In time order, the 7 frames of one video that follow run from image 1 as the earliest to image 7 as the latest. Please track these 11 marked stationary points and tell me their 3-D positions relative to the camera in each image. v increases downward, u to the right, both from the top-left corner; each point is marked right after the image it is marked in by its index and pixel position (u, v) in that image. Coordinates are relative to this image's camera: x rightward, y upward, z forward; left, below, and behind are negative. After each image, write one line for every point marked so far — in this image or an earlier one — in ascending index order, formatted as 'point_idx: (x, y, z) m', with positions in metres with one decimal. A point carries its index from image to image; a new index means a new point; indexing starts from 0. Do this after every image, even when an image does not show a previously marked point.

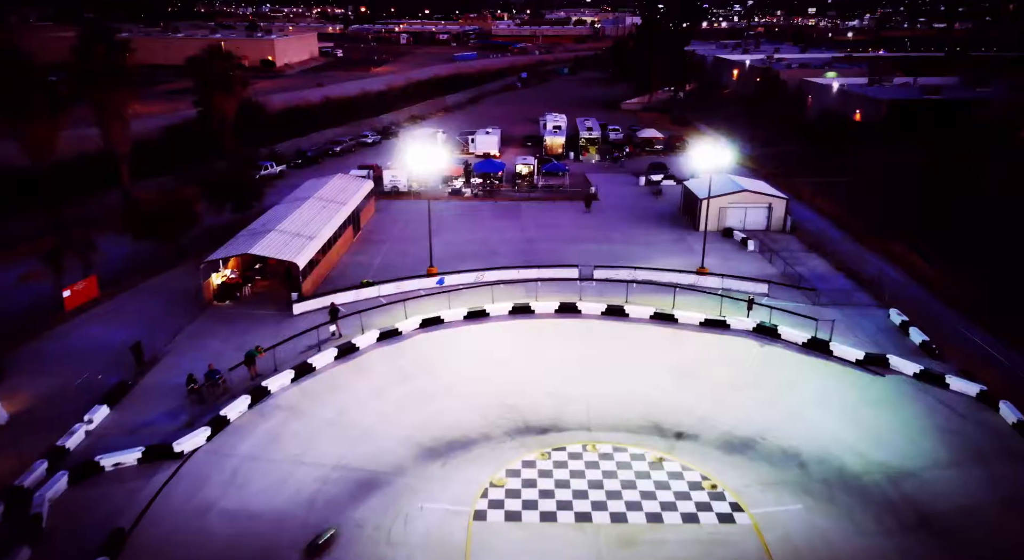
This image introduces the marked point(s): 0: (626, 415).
0: (+3.2, -3.8, +18.7) m
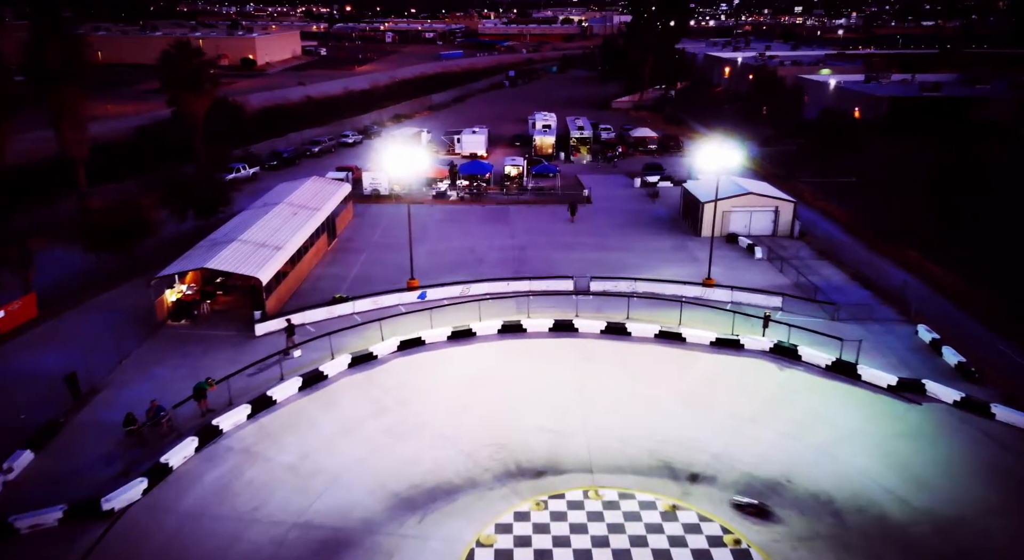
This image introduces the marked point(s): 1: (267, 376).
0: (+2.9, -4.2, +16.3) m
1: (-6.9, -2.7, +18.8) m
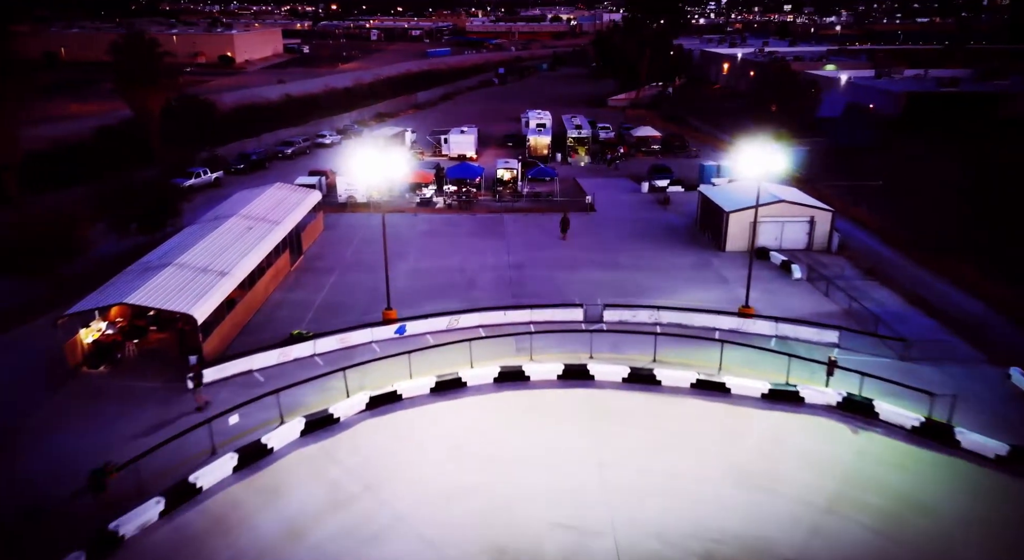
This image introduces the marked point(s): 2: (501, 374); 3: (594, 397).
0: (+3.0, -5.1, +12.2) m
1: (-6.9, -3.7, +14.5) m
2: (-0.3, -2.4, +17.0) m
3: (+2.0, -2.8, +16.4) m
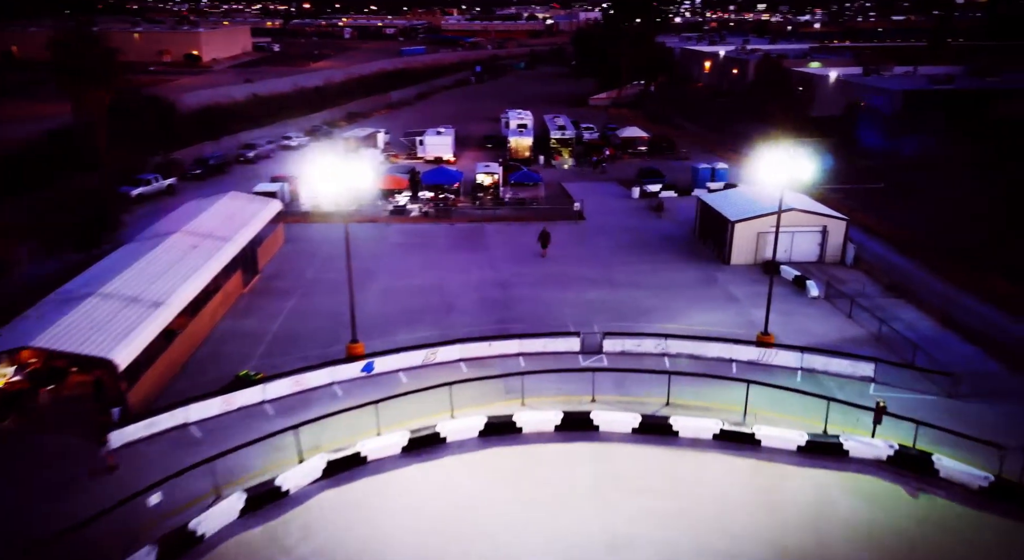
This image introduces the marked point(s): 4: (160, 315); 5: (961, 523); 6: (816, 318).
0: (+3.0, -5.8, +9.6) m
1: (-7.0, -4.5, +11.5) m
2: (-0.5, -3.1, +14.2) m
3: (+1.8, -3.5, +13.7) m
4: (-8.7, -0.9, +16.6) m
5: (+7.9, -4.4, +11.9) m
6: (+9.0, -1.1, +19.8) m
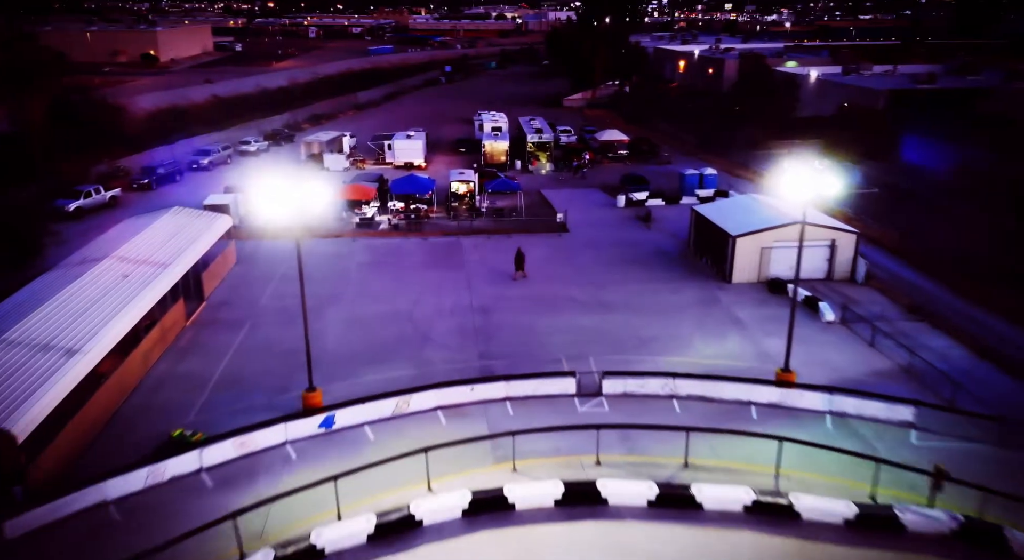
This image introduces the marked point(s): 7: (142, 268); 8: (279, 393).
0: (+3.0, -6.5, +7.2) m
1: (-7.0, -5.3, +8.8) m
2: (-0.7, -3.9, +11.8) m
3: (+1.6, -4.3, +11.4) m
4: (-9.0, -1.8, +13.8) m
5: (+7.9, -5.1, +9.8) m
6: (+8.6, -1.7, +17.7) m
7: (-10.1, +0.3, +18.4) m
8: (-5.5, -2.7, +15.9) m
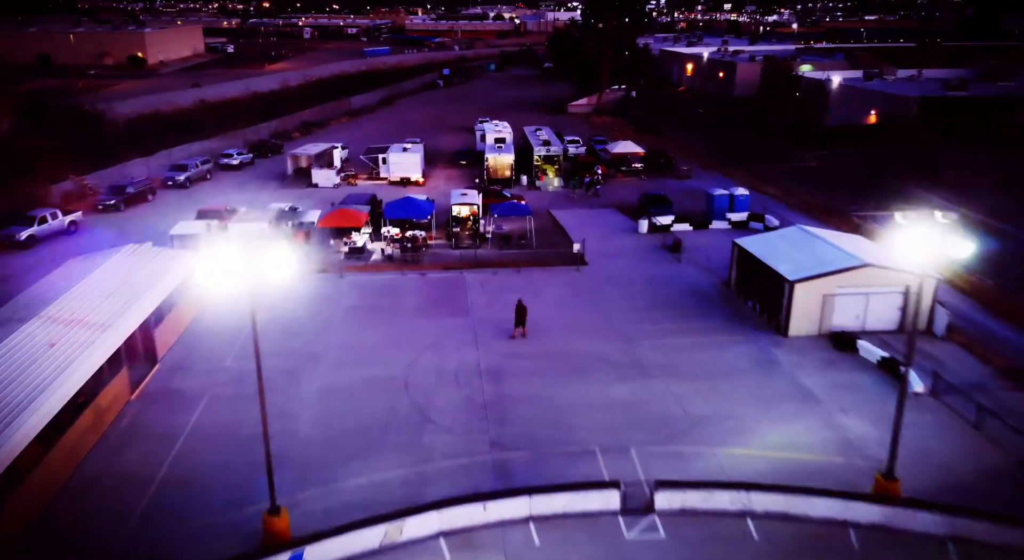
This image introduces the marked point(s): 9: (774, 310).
0: (+3.5, -8.0, +3.7) m
1: (-6.6, -6.8, +5.2) m
2: (-0.2, -5.3, +8.2) m
3: (+2.1, -5.8, +7.8) m
4: (-8.6, -3.3, +10.3) m
5: (+8.3, -6.6, +6.3) m
6: (+9.0, -3.2, +14.2) m
7: (-9.7, -1.2, +14.9) m
8: (-5.1, -4.2, +12.4) m
9: (+7.5, -0.8, +19.2) m
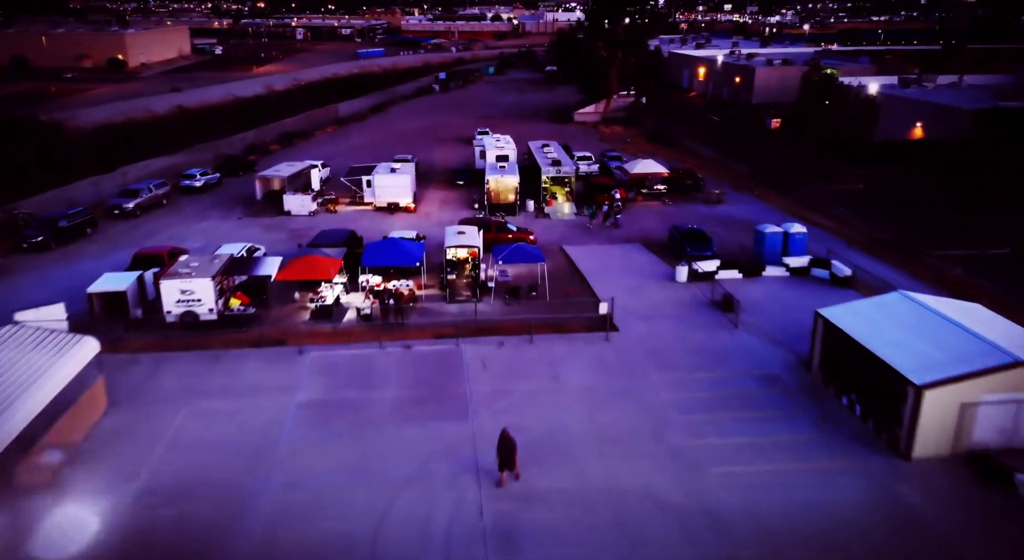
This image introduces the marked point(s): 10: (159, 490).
0: (+3.9, -10.1, -1.5) m
1: (-6.2, -8.9, -0.1) m
2: (+0.1, -7.4, +3.0) m
3: (+2.5, -7.8, +2.6) m
4: (-8.2, -5.3, +4.9) m
5: (+8.7, -8.6, +1.0) m
6: (+9.3, -5.3, +8.9) m
7: (-9.3, -3.3, +9.6) m
8: (-4.8, -6.3, +7.1) m
9: (+7.8, -2.9, +13.9) m
10: (-6.7, -3.8, +13.2) m
